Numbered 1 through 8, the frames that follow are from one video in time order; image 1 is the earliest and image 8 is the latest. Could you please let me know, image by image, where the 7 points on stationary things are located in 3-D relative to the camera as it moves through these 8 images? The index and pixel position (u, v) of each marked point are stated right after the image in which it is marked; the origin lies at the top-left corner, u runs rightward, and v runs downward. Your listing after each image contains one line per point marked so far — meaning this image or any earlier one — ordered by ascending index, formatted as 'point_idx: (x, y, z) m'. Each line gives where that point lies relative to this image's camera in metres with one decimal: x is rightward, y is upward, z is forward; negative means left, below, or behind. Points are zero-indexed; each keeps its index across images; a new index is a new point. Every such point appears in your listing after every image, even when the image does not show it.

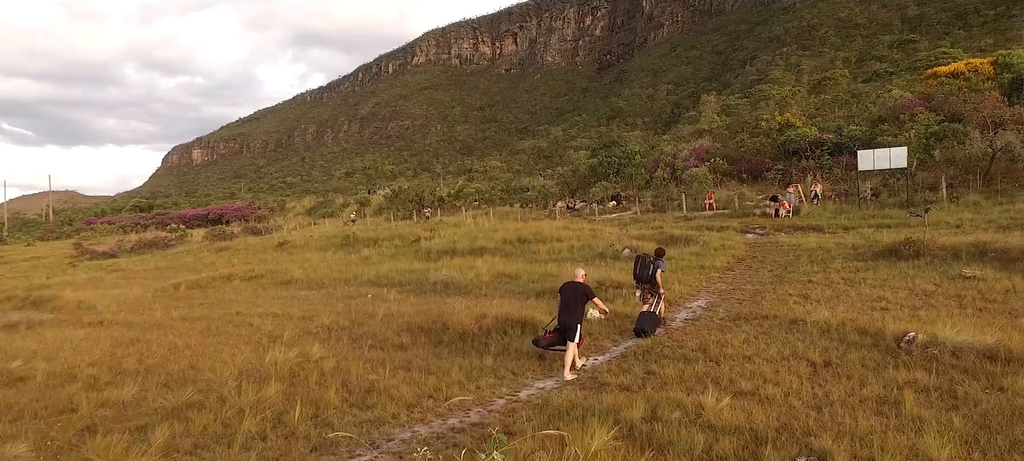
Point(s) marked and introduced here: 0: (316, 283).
0: (-4.0, -1.1, +12.3) m
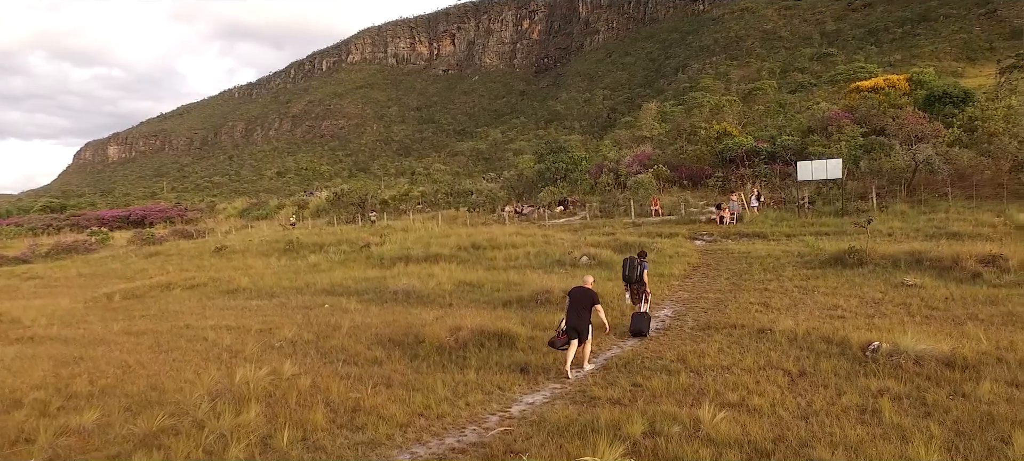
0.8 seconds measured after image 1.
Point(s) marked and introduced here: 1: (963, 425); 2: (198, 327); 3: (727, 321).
0: (-4.9, -1.2, +11.9) m
1: (+2.6, -1.1, +3.5) m
2: (-4.6, -1.4, +8.9) m
3: (+2.3, -1.0, +6.5) m
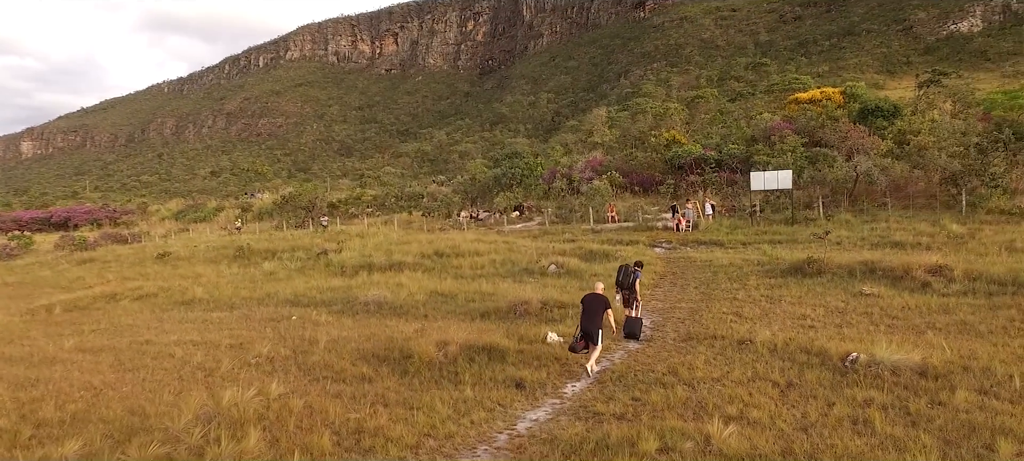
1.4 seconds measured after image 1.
0: (-5.5, -1.4, +11.5) m
1: (+2.7, -1.3, +3.8) m
2: (-4.9, -1.6, +8.5) m
3: (+2.2, -1.1, +6.7) m
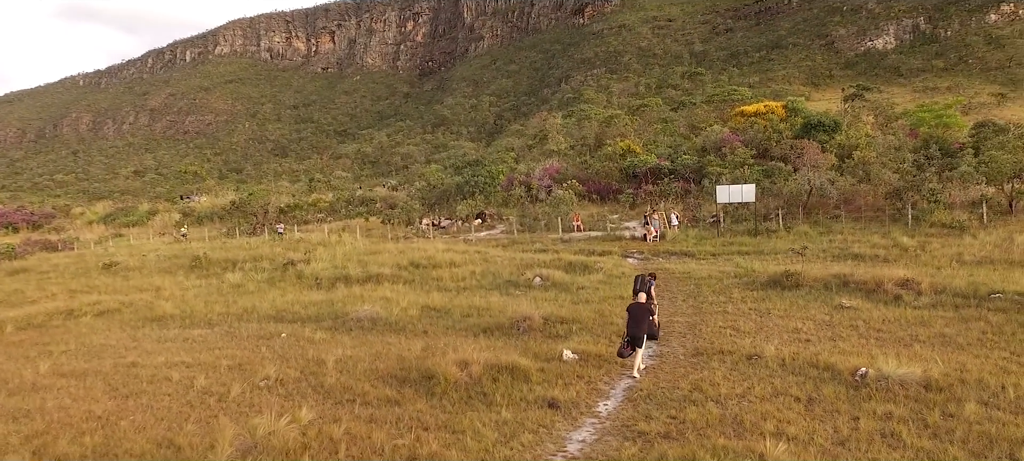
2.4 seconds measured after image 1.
0: (-5.7, -1.6, +11.1) m
1: (+3.2, -1.5, +4.2) m
2: (-4.9, -1.8, +8.1) m
3: (+2.4, -1.4, +7.1) m
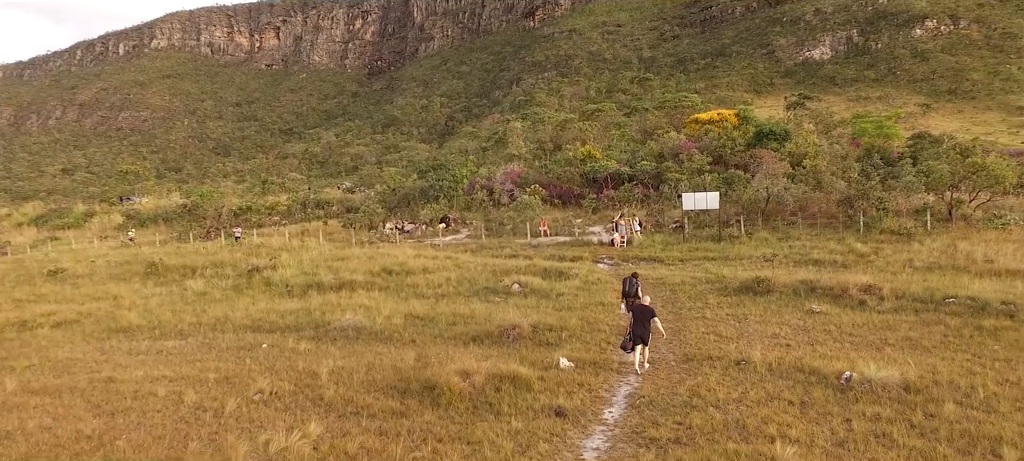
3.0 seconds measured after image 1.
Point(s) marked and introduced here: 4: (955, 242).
0: (-6.1, -1.8, +10.7) m
1: (+3.4, -1.6, +4.6) m
2: (-5.0, -1.9, +7.8) m
3: (+2.3, -1.5, +7.4) m
4: (+9.6, -0.2, +13.1) m
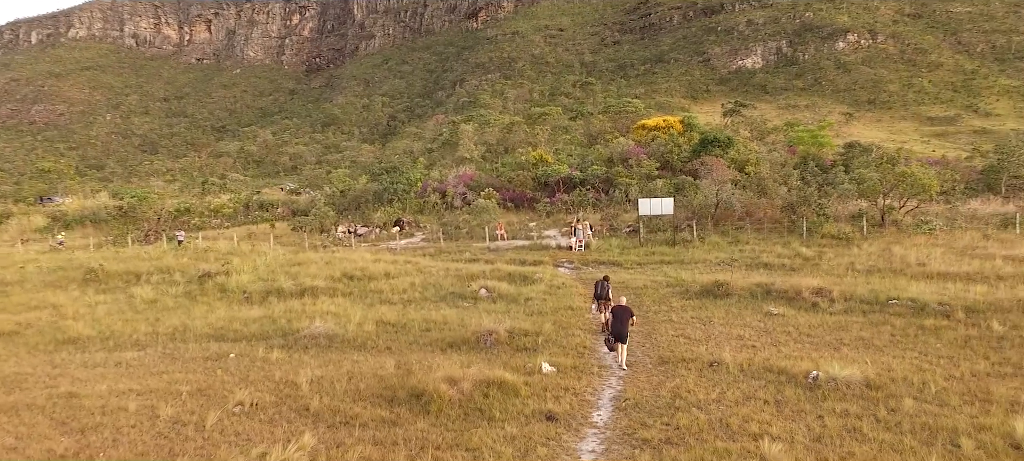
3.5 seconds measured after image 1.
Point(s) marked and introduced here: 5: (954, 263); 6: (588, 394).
0: (-6.6, -1.9, +10.2) m
1: (+3.4, -1.7, +5.0) m
2: (-5.2, -2.0, +7.5) m
3: (+2.1, -1.6, +7.8) m
4: (+8.8, -0.4, +14.1) m
5: (+8.7, -0.6, +11.9) m
6: (+0.8, -1.8, +6.6) m
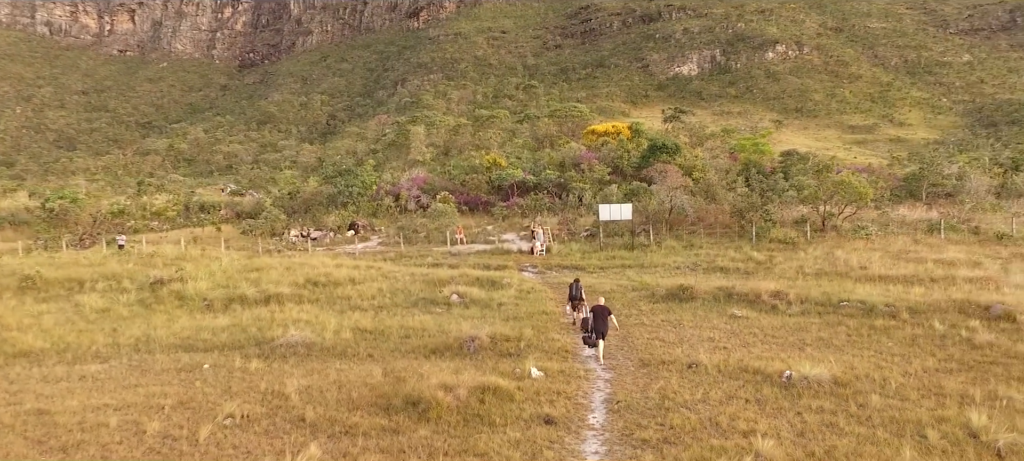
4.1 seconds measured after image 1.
0: (-7.0, -2.0, +9.8) m
1: (+3.5, -1.8, +5.6) m
2: (-5.4, -2.1, +7.2) m
3: (+1.9, -1.7, +8.1) m
4: (+8.0, -0.5, +15.1) m
5: (+8.1, -0.8, +12.9) m
6: (+0.8, -1.9, +6.8) m
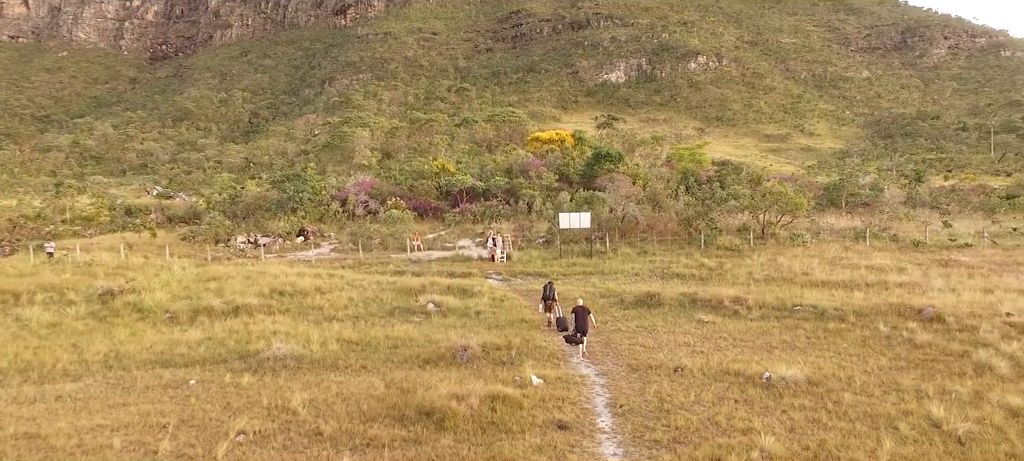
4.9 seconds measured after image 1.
0: (-7.2, -2.2, +9.3) m
1: (+3.7, -2.0, +6.3) m
2: (-5.3, -2.3, +6.9) m
3: (+1.8, -1.9, +8.7) m
4: (+7.1, -0.7, +16.3) m
5: (+7.5, -1.0, +14.2) m
6: (+0.9, -2.1, +7.3) m
